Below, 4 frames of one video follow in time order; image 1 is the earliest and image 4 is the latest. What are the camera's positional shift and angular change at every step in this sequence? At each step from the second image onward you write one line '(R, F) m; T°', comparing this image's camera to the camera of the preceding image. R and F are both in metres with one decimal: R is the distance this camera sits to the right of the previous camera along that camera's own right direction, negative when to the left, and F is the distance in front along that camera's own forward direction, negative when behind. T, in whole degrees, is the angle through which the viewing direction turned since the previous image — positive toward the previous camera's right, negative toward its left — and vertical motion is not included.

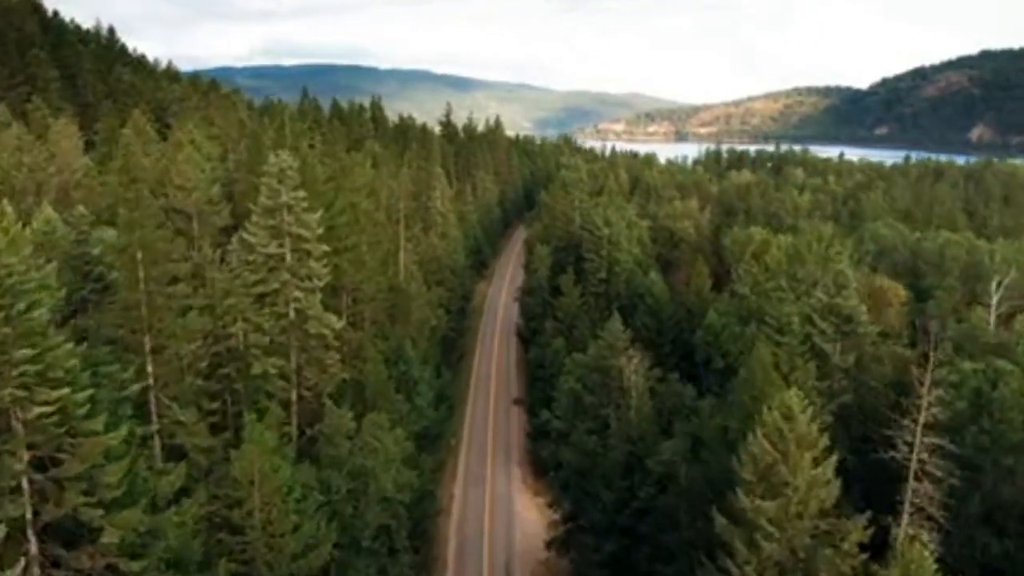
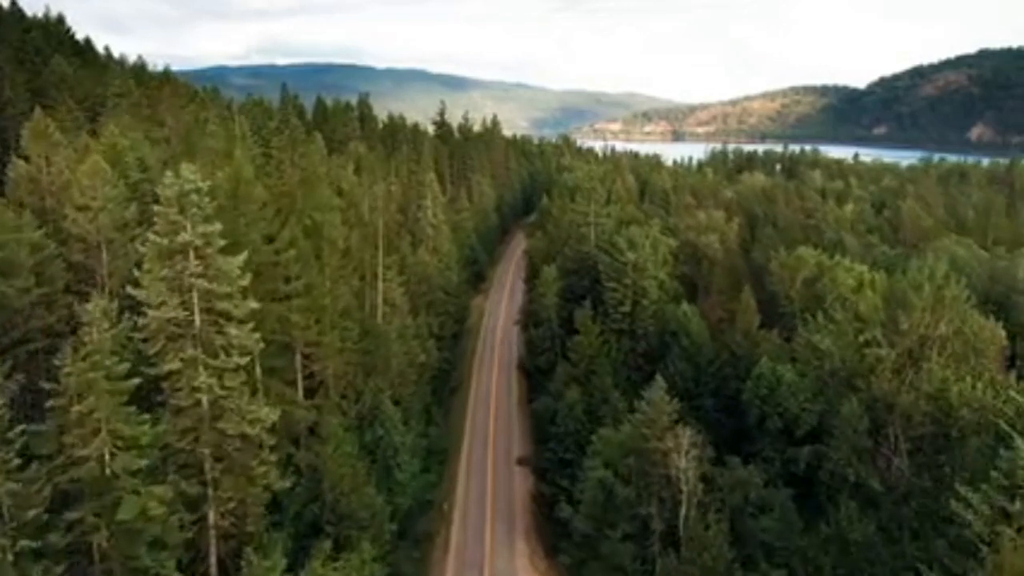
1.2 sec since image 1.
(-0.7, +13.7) m; 0°
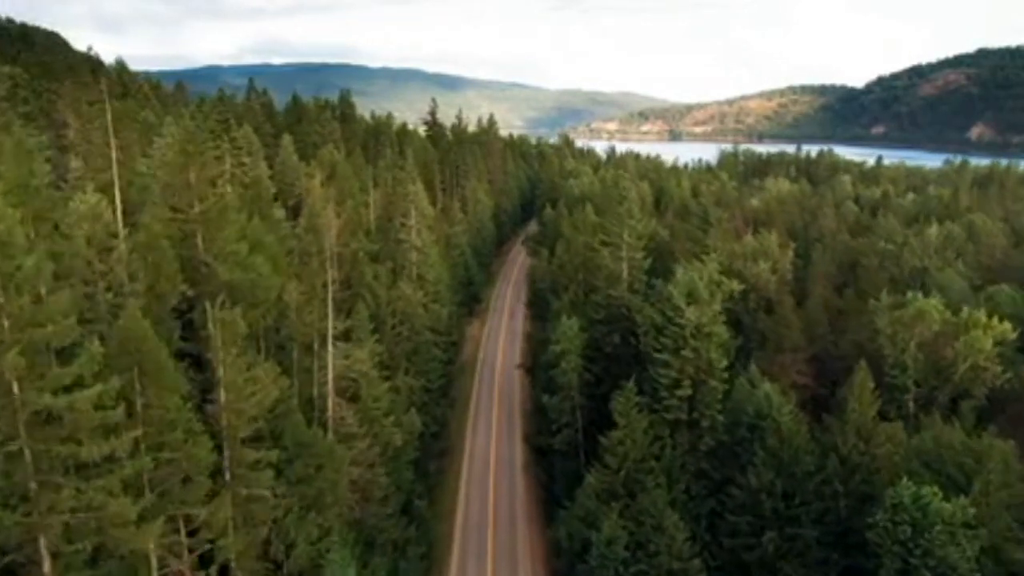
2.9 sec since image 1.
(-0.9, +18.7) m; 0°
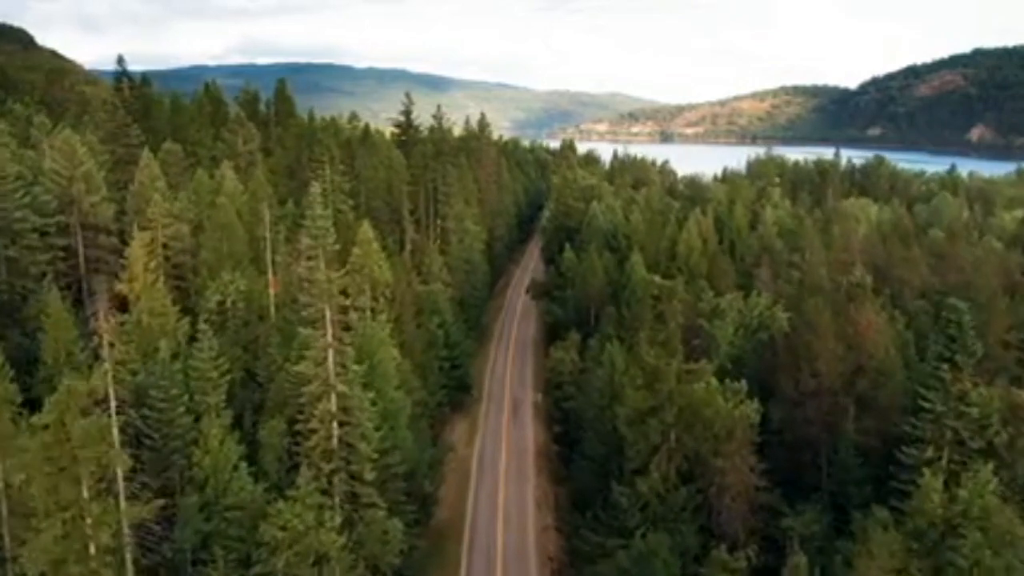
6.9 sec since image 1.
(-1.9, +43.8) m; +1°
